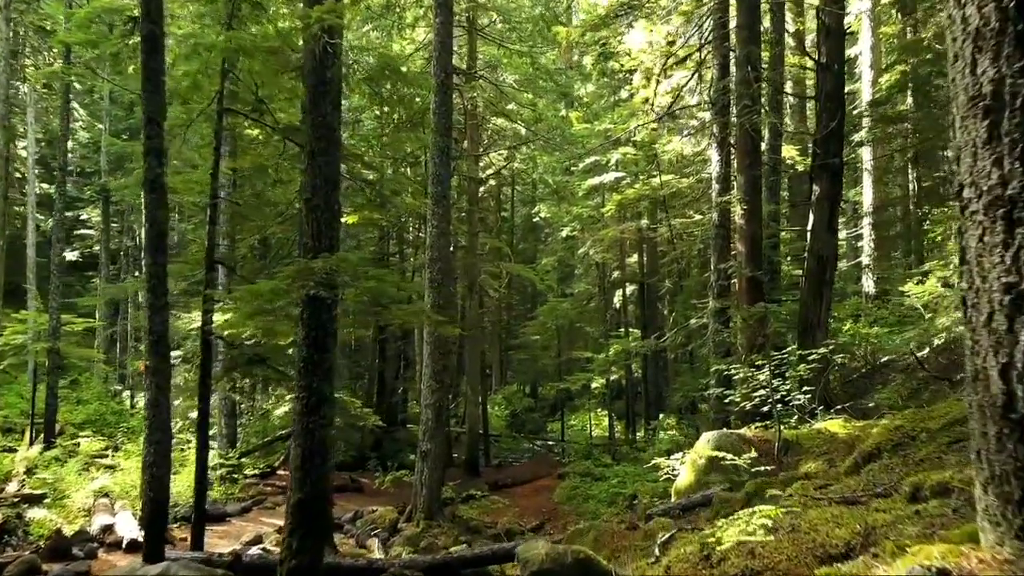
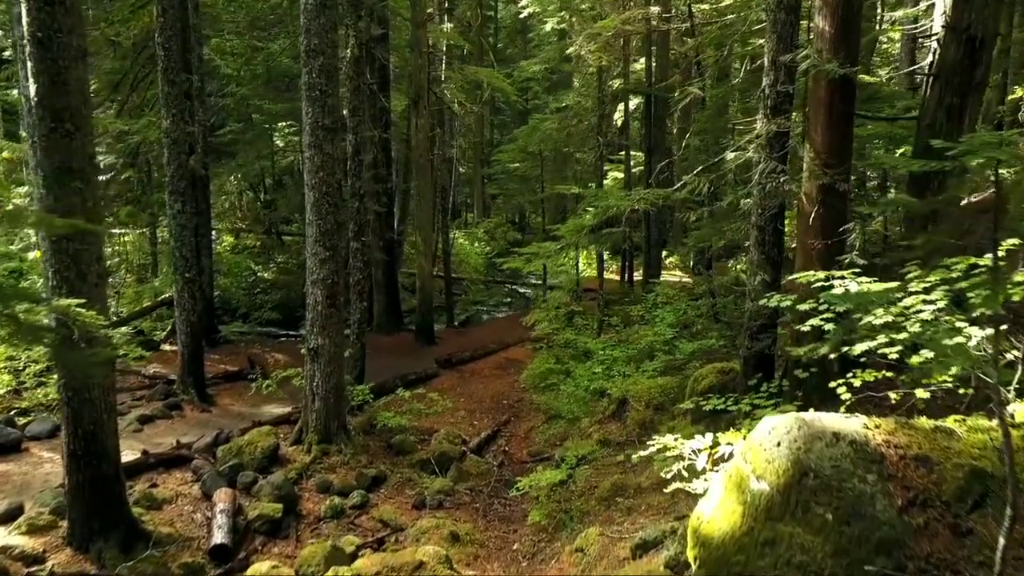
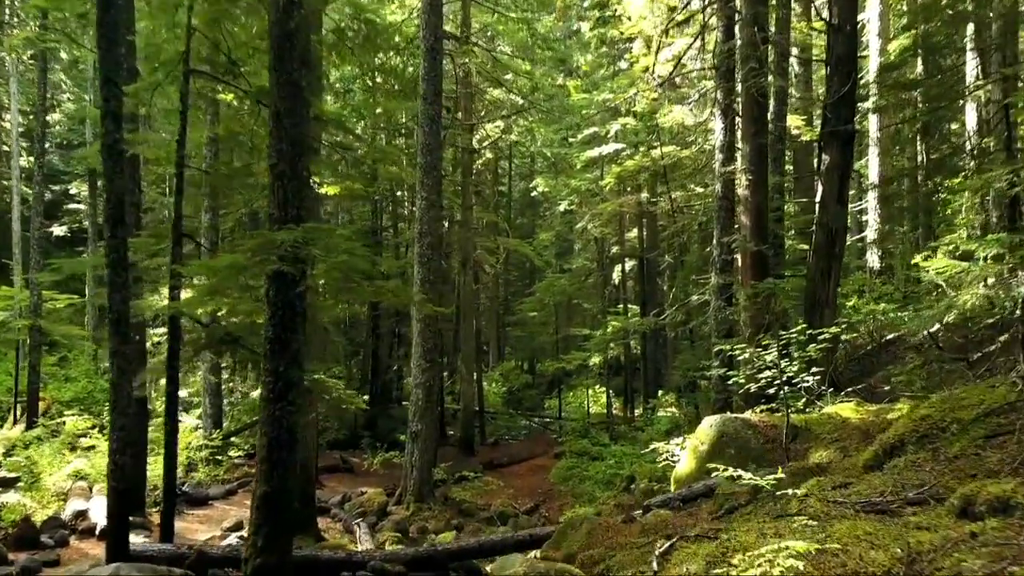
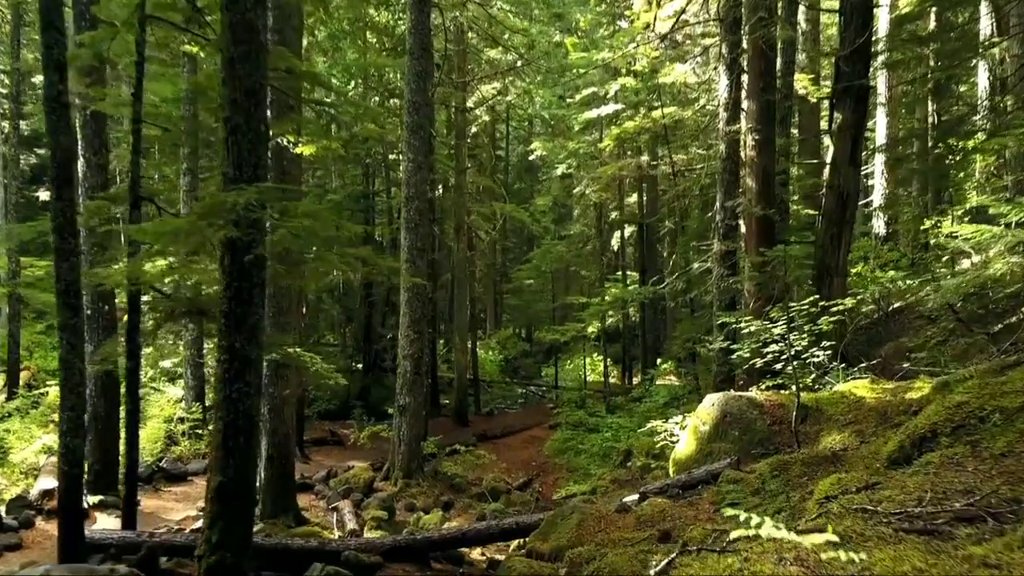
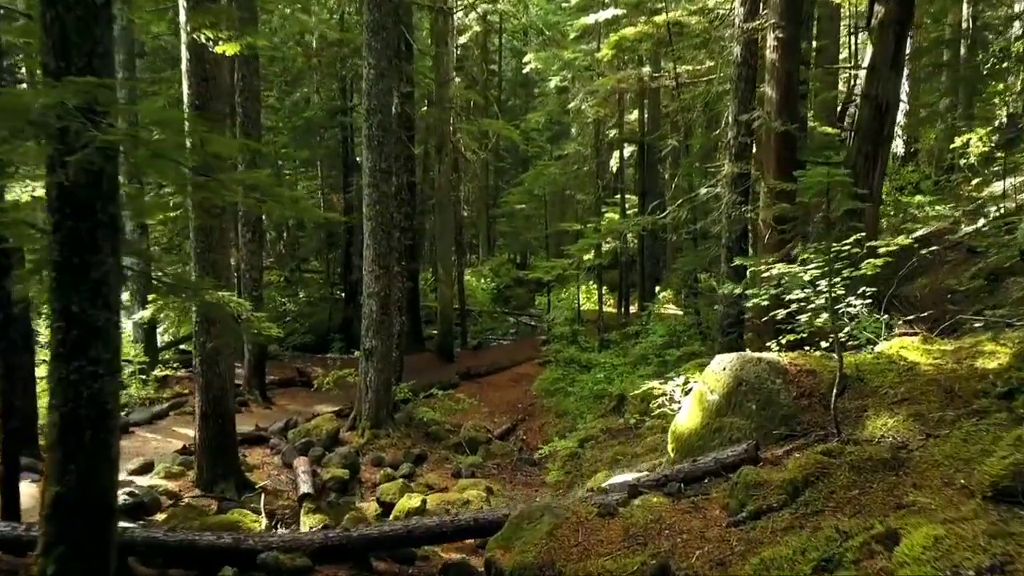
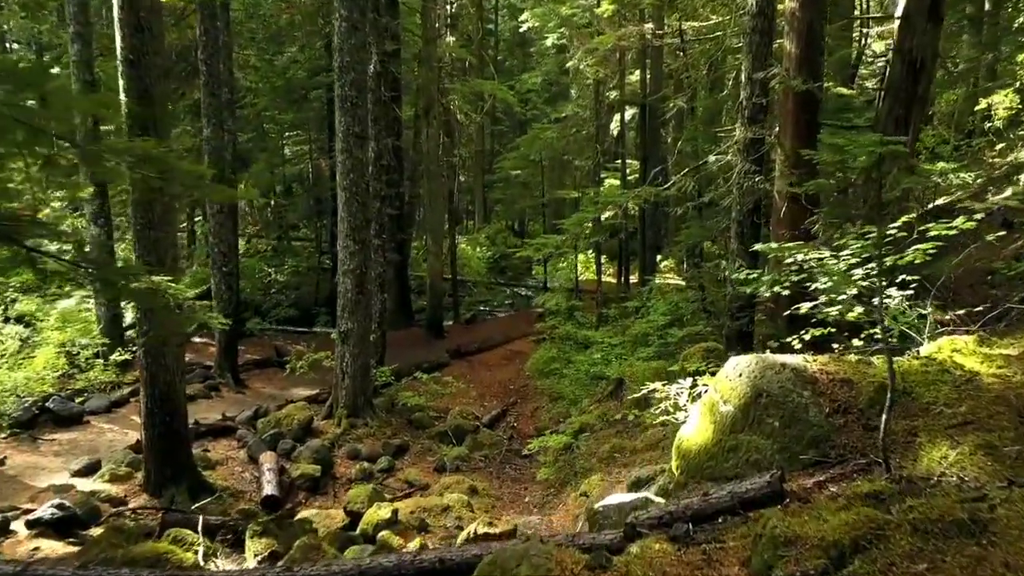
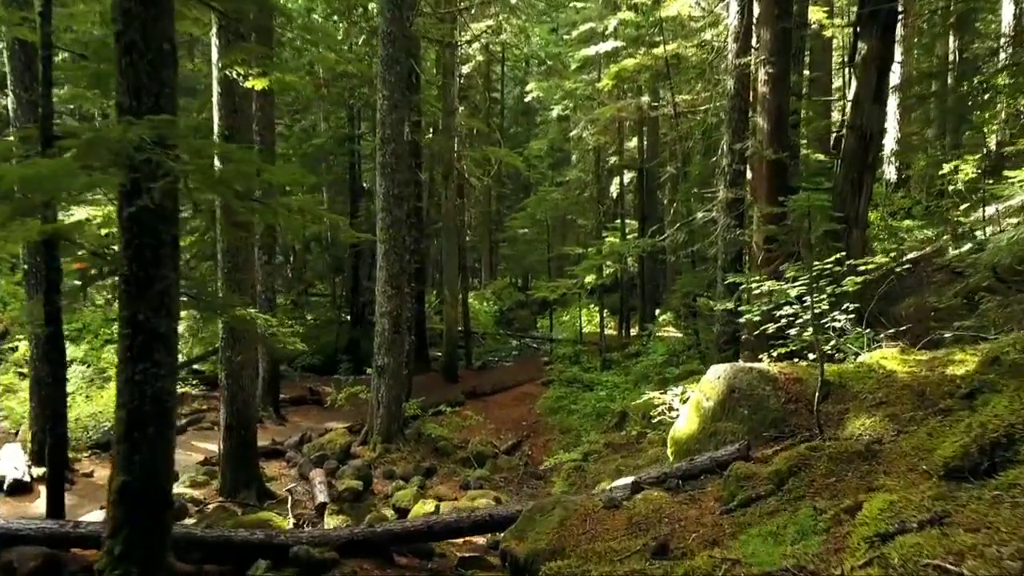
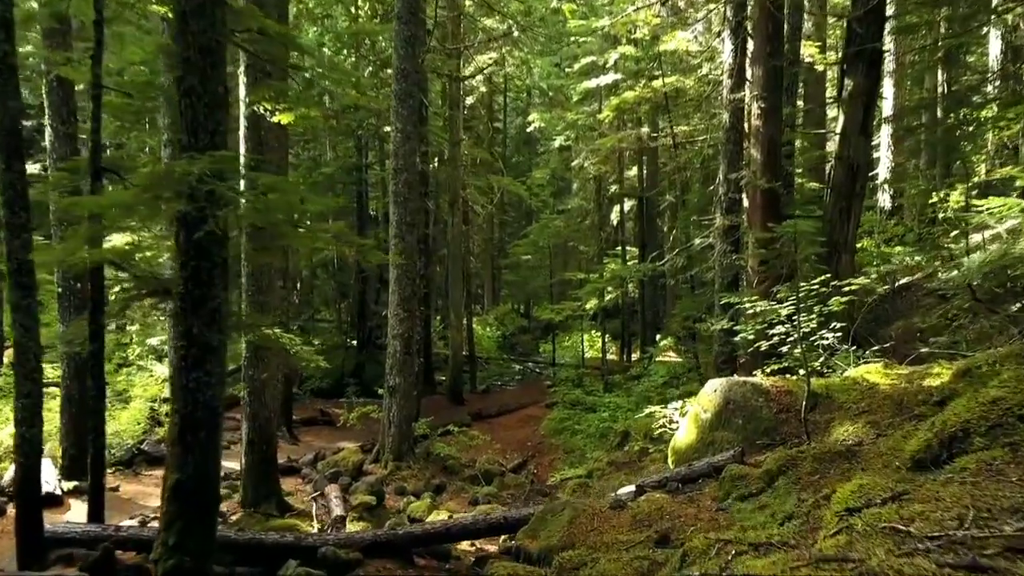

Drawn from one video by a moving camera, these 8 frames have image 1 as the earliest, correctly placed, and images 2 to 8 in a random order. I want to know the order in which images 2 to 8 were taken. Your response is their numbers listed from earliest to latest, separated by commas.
3, 4, 8, 7, 5, 6, 2
